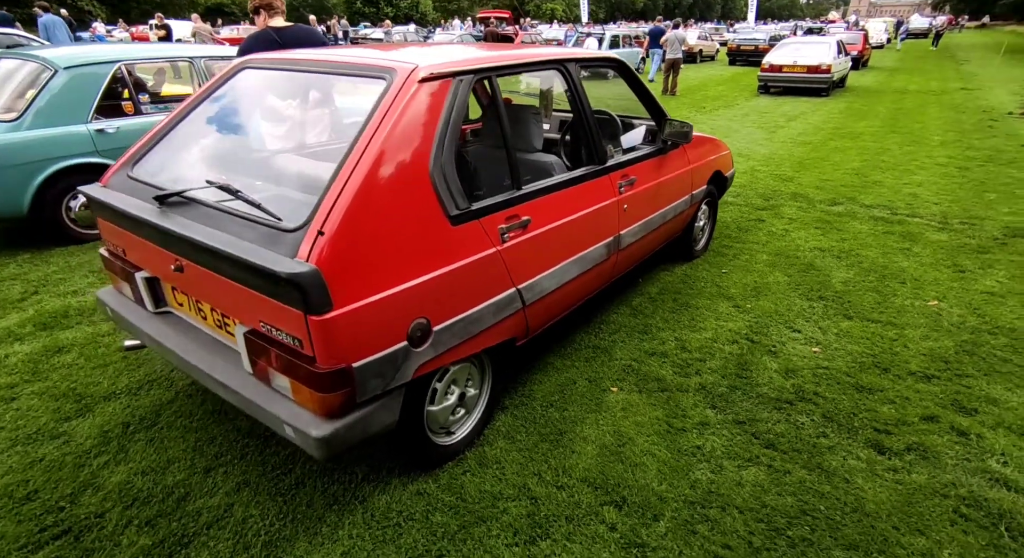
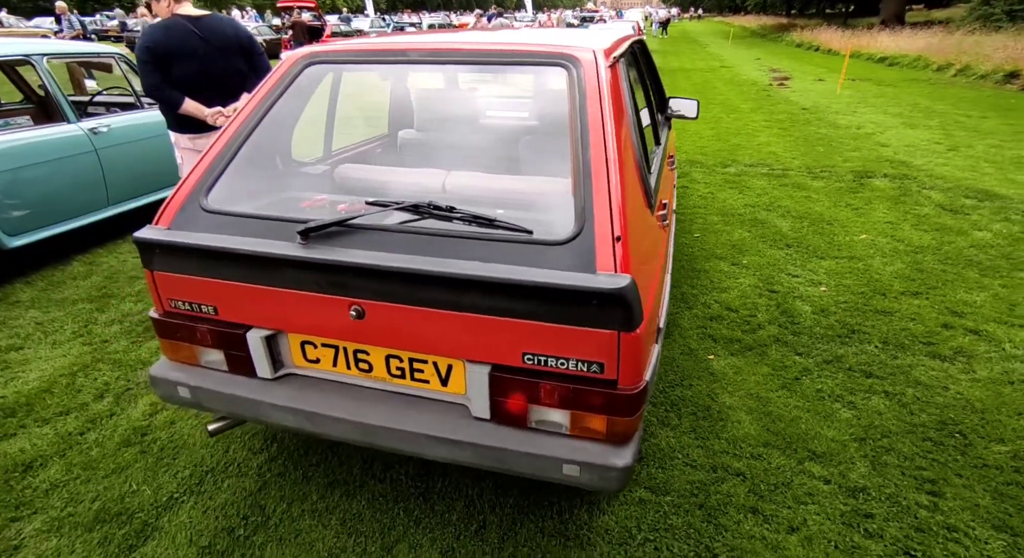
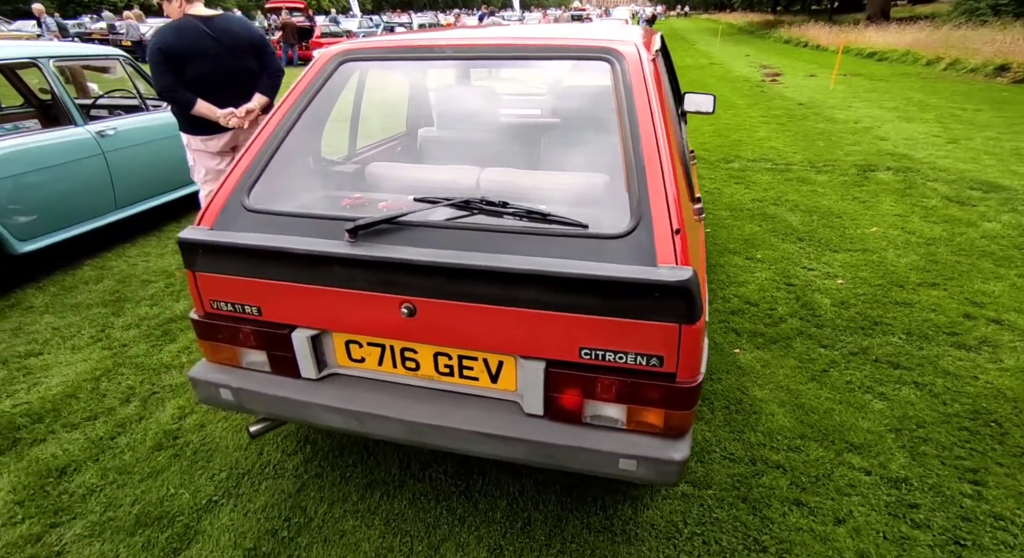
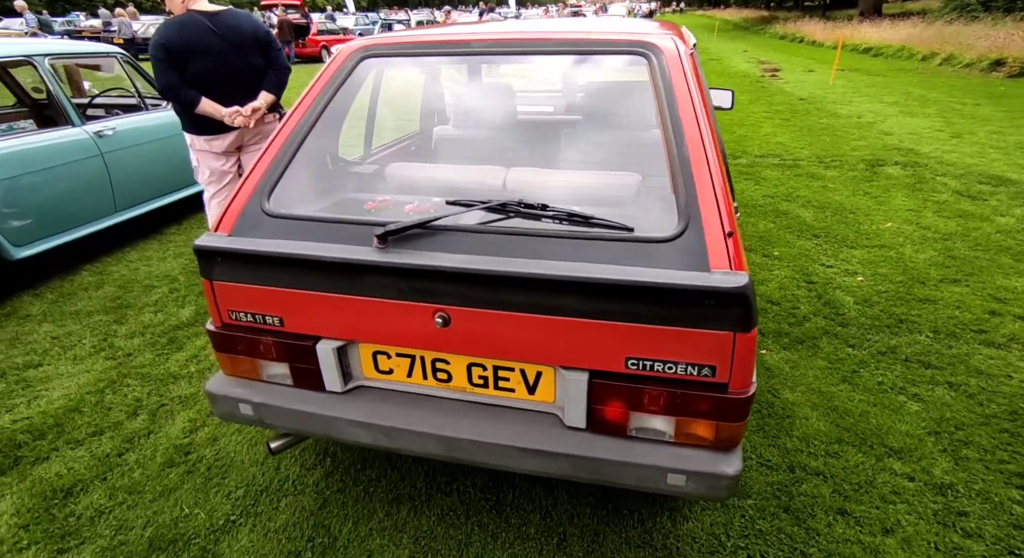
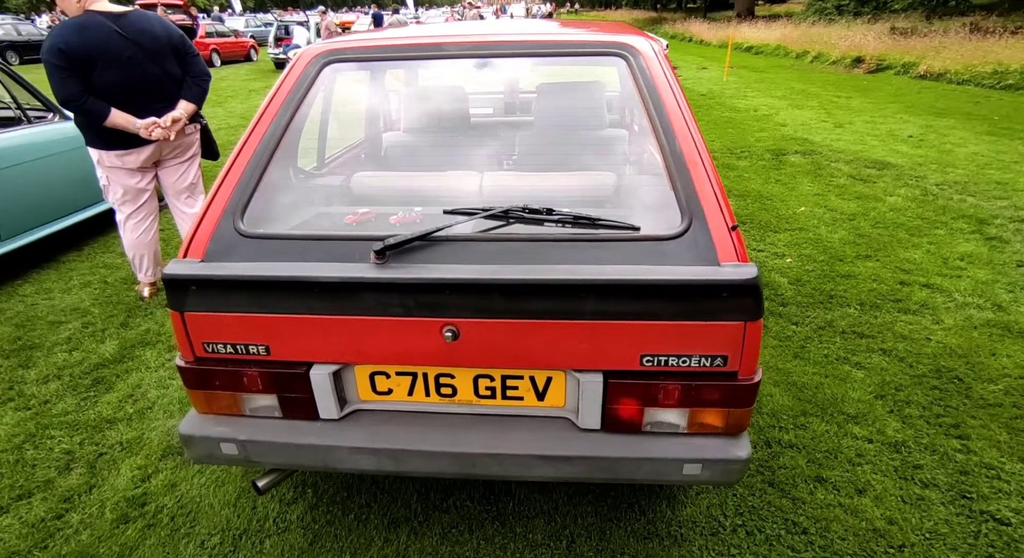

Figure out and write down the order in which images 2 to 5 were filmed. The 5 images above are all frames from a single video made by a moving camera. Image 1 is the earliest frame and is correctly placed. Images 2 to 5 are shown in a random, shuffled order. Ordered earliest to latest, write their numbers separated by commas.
2, 3, 4, 5
